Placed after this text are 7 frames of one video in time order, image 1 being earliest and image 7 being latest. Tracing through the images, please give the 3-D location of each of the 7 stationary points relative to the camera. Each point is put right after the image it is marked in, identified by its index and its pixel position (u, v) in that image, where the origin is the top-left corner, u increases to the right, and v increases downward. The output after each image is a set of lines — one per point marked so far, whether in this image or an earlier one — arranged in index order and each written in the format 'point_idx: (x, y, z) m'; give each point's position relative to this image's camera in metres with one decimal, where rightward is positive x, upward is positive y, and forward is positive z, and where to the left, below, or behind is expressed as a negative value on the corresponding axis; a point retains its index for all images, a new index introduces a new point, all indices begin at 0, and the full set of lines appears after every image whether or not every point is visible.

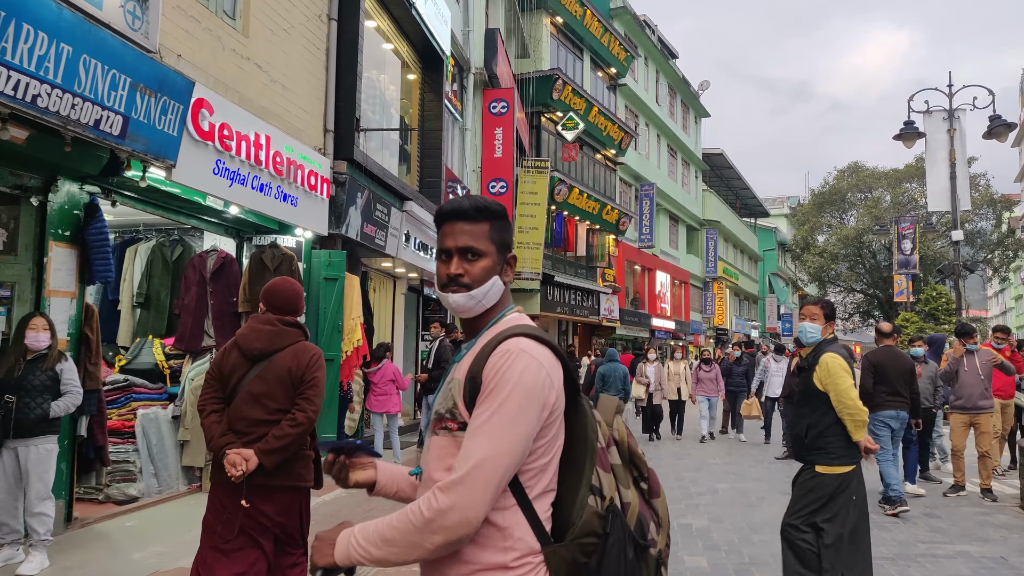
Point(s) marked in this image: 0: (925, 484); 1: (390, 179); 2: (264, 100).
0: (+4.8, -2.3, +8.7) m
1: (-1.7, +1.5, +10.5) m
2: (-2.5, +1.9, +7.5) m
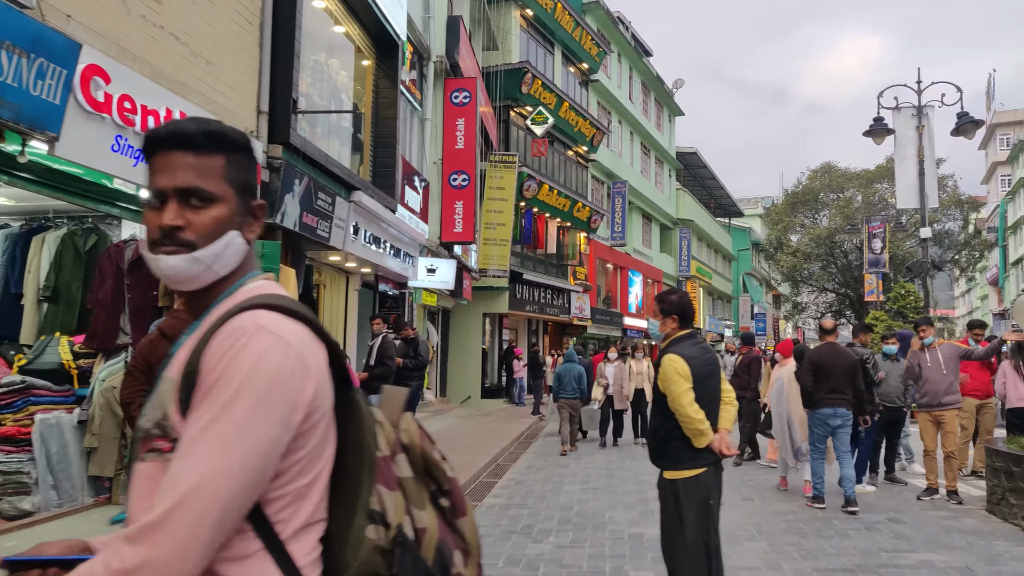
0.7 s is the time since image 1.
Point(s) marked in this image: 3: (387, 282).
0: (+4.2, -2.2, +8.3) m
1: (-2.4, +1.6, +9.8) m
2: (-3.0, +2.0, +6.9) m
3: (-2.3, +0.1, +13.7) m
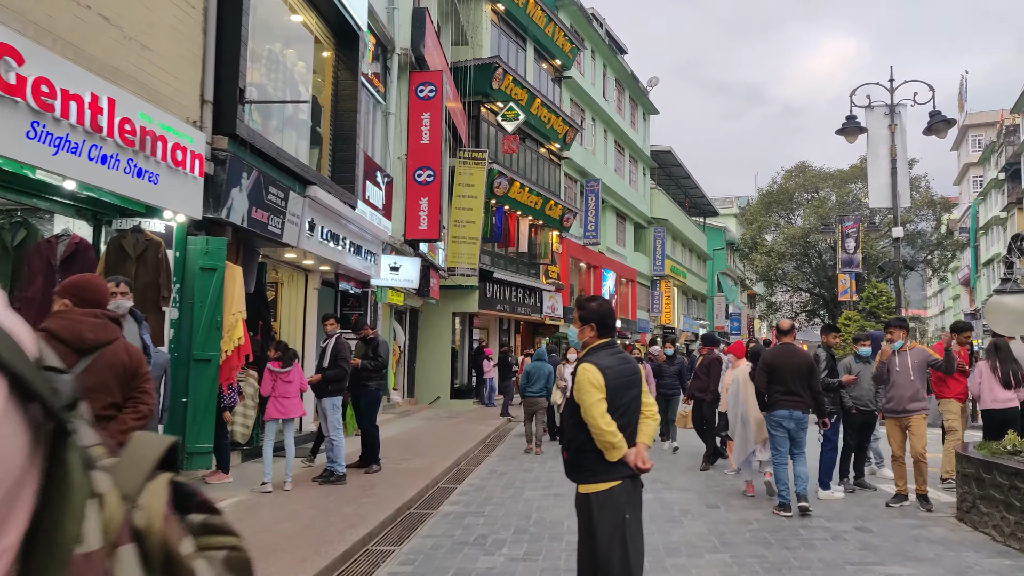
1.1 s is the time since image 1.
0: (+3.8, -2.2, +8.0) m
1: (-2.9, +1.6, +9.4) m
2: (-3.5, +2.0, +6.4) m
3: (-2.9, +0.1, +13.2) m
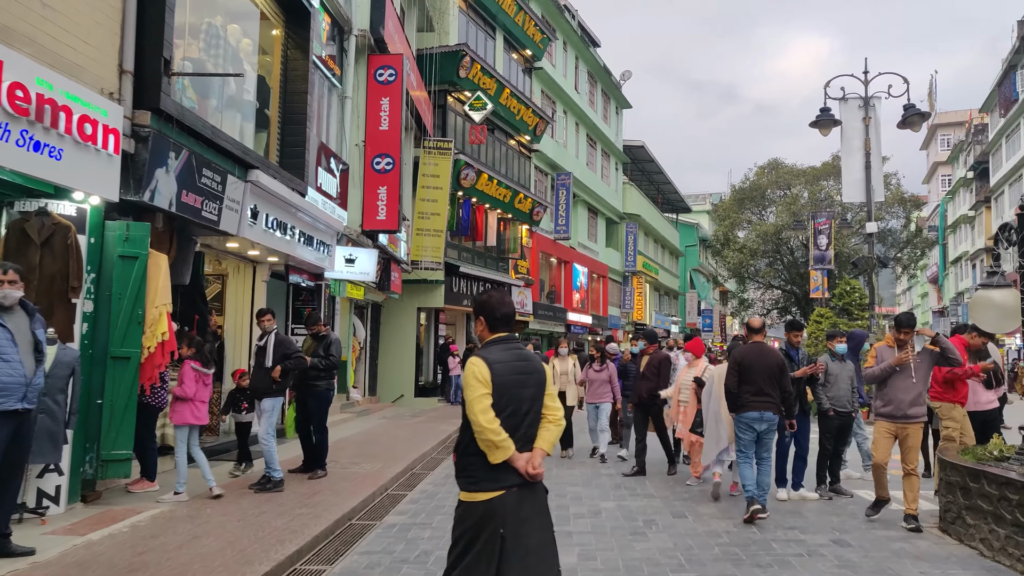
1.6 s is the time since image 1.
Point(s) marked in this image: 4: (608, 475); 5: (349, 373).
0: (+3.3, -2.1, +7.6) m
1: (-3.4, +1.7, +8.7) m
2: (-3.9, +2.1, +5.7) m
3: (-3.5, +0.2, +12.5) m
4: (+1.2, -2.3, +9.3) m
5: (-3.7, -1.9, +16.7) m
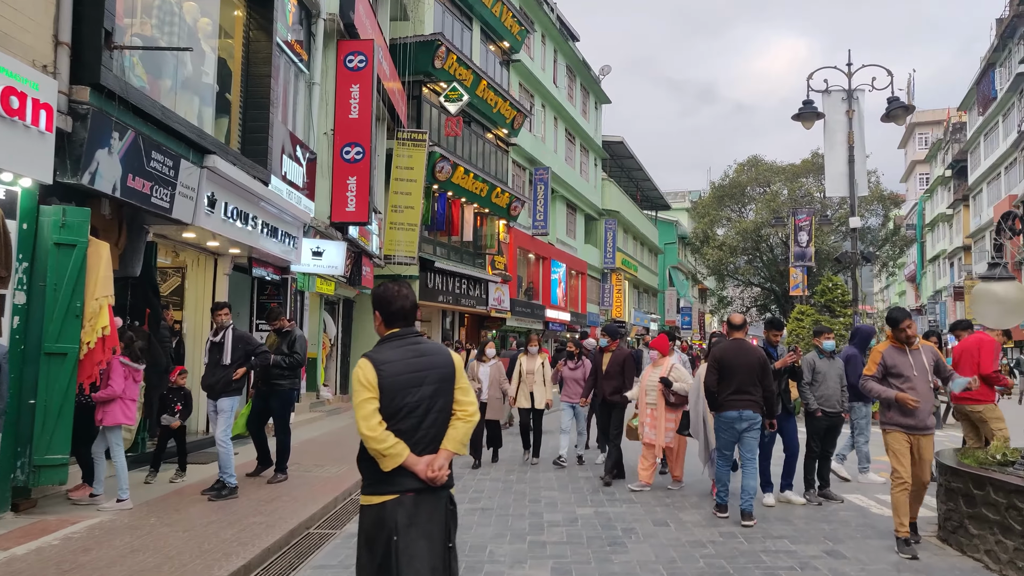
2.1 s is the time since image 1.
0: (+3.0, -2.1, +7.2) m
1: (-3.7, +1.8, +8.1) m
2: (-4.1, +2.1, +5.1) m
3: (-3.9, +0.3, +11.9) m
4: (+0.9, -2.3, +8.9) m
5: (-4.2, -1.8, +16.2) m
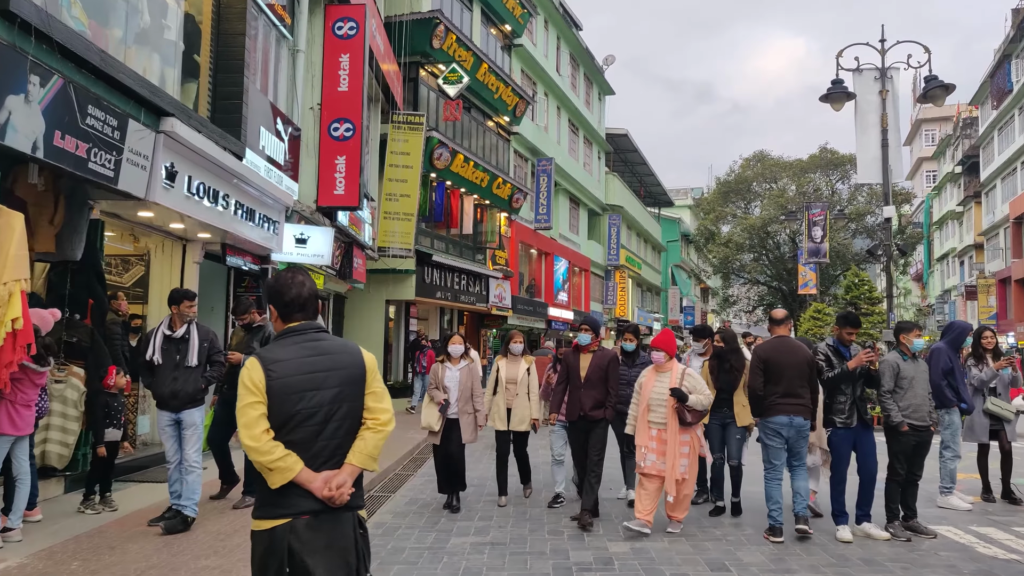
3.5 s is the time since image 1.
0: (+3.2, -2.0, +5.8) m
1: (-3.5, +1.9, +6.7) m
2: (-3.9, +2.3, +3.7) m
3: (-3.8, +0.5, +10.6) m
4: (+1.0, -2.2, +7.5) m
5: (-4.1, -1.7, +14.8) m
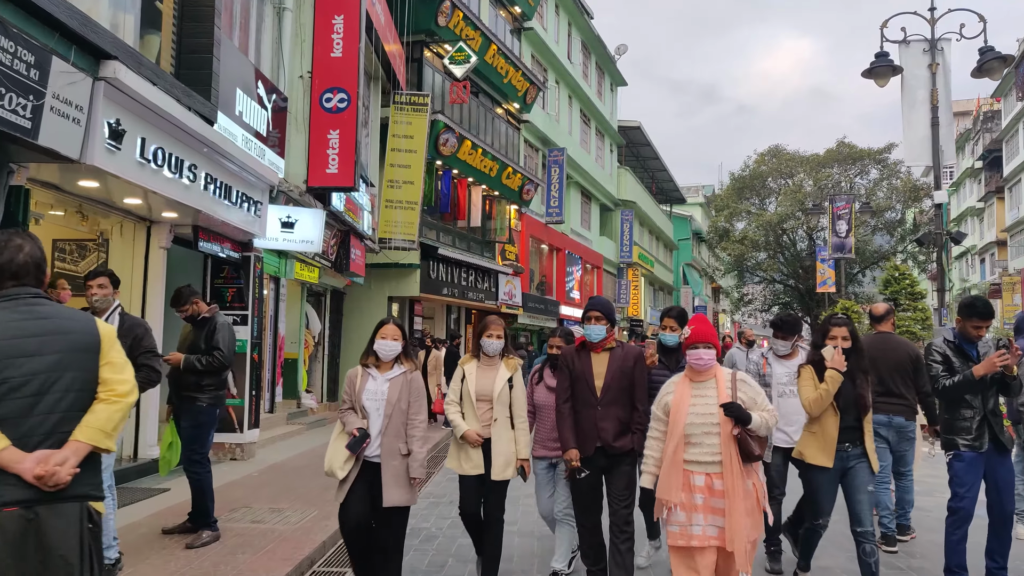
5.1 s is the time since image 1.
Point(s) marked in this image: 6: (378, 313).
0: (+3.3, -1.8, +4.4) m
1: (-3.3, +2.1, +5.4) m
2: (-3.8, +2.4, +2.3) m
3: (-3.6, +0.6, +9.2) m
4: (+1.2, -2.0, +6.1) m
5: (-3.8, -1.6, +13.4) m
6: (-3.2, -0.6, +17.5) m
